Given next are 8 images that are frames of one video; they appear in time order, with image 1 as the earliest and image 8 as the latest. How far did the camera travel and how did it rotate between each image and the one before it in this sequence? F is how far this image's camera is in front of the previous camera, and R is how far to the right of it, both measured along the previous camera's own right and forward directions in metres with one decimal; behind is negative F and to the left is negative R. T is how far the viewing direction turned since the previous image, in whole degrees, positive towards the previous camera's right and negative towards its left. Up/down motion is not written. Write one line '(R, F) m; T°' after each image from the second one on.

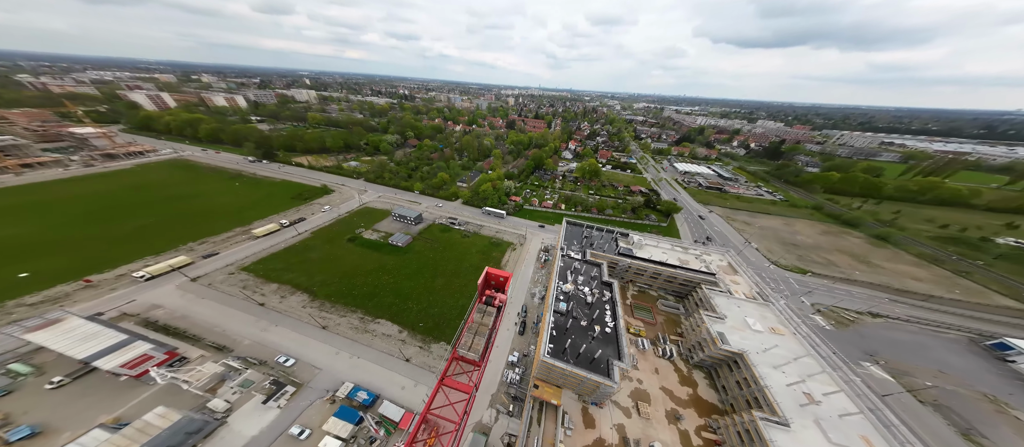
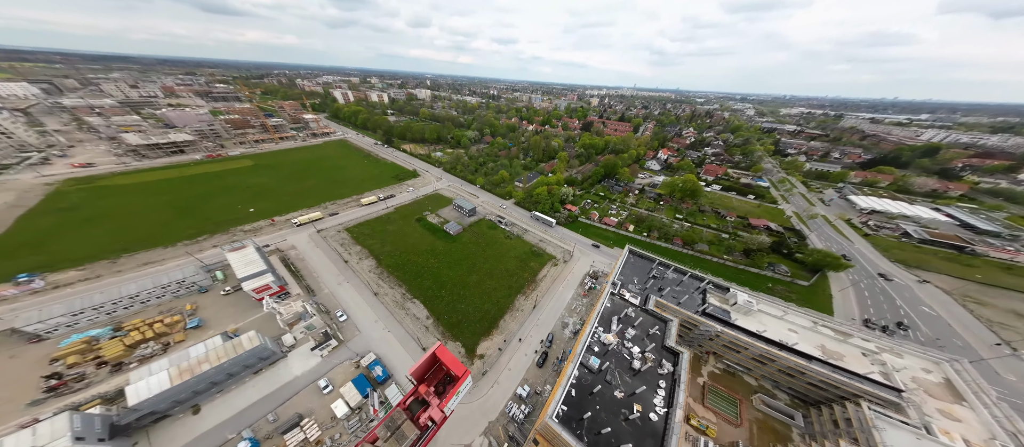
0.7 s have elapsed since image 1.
(+3.2, +4.0) m; -19°
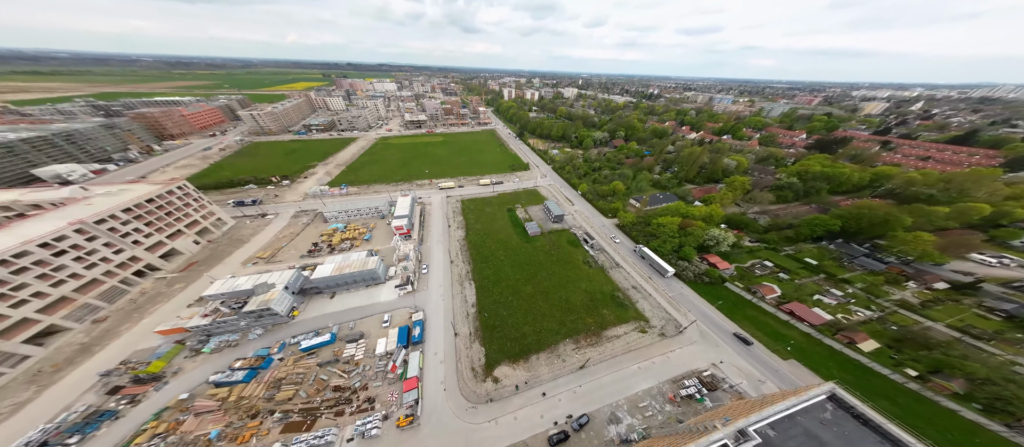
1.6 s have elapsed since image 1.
(+3.5, +6.2) m; -28°
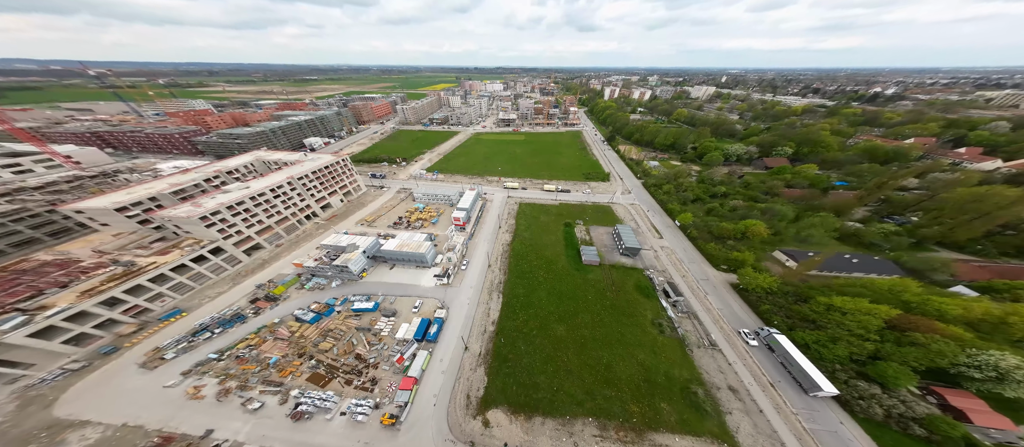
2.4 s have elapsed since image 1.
(+4.5, +5.1) m; -23°
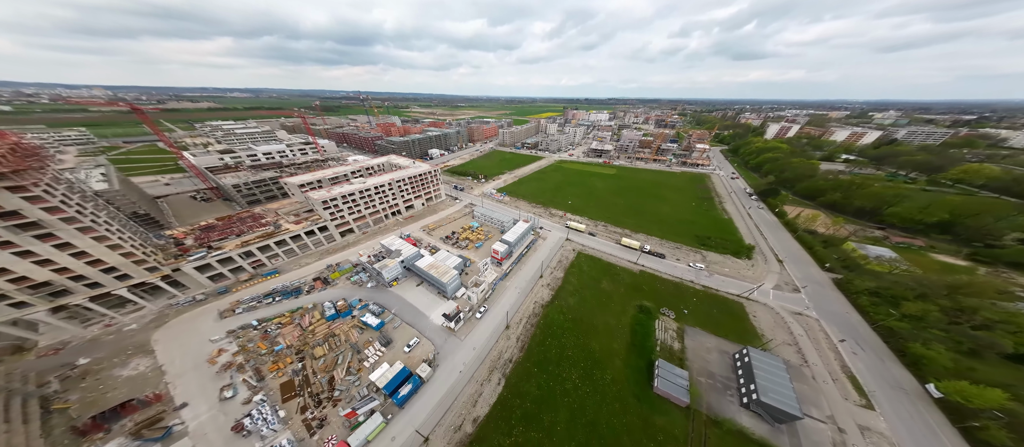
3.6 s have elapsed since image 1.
(+5.0, +9.5) m; -24°
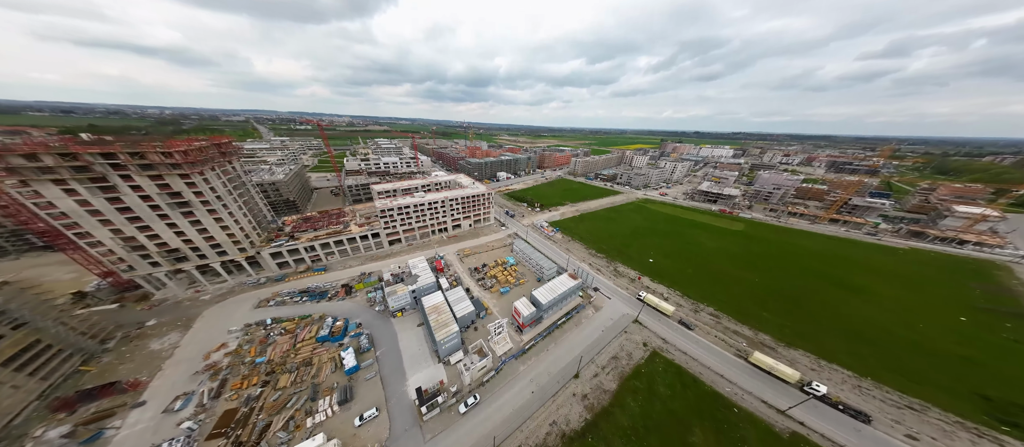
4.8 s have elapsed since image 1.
(+4.0, +10.3) m; -20°
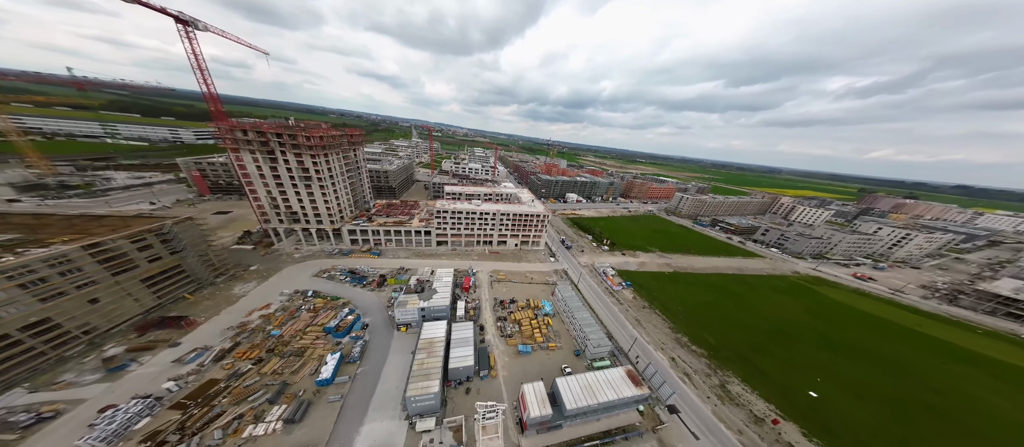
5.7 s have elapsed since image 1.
(+3.2, +8.5) m; -21°
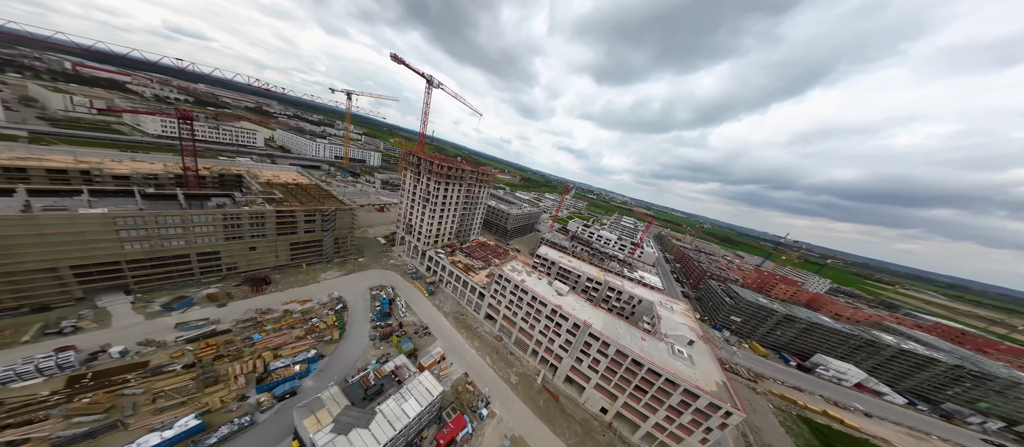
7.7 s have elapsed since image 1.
(+3.1, +18.1) m; -39°
